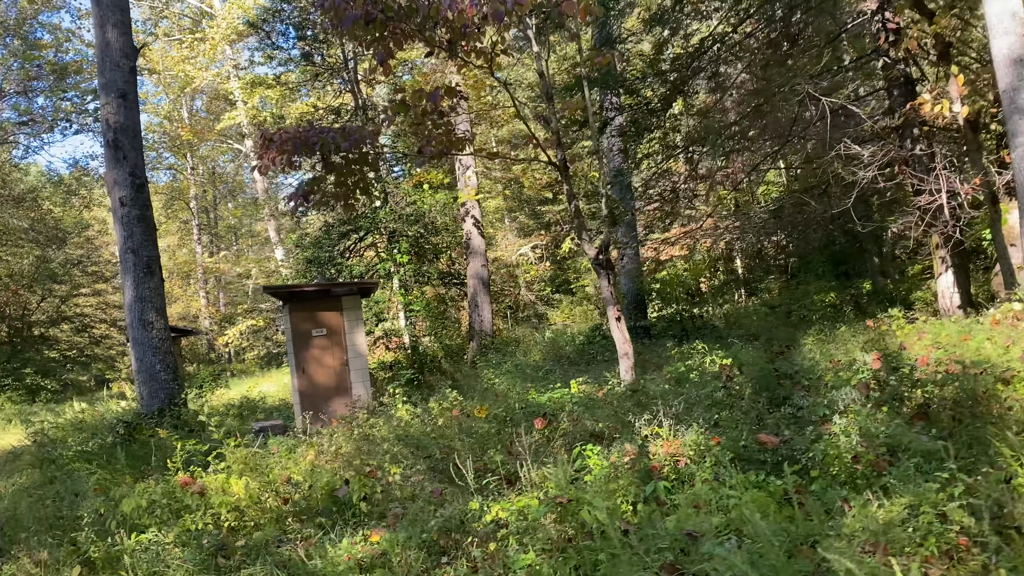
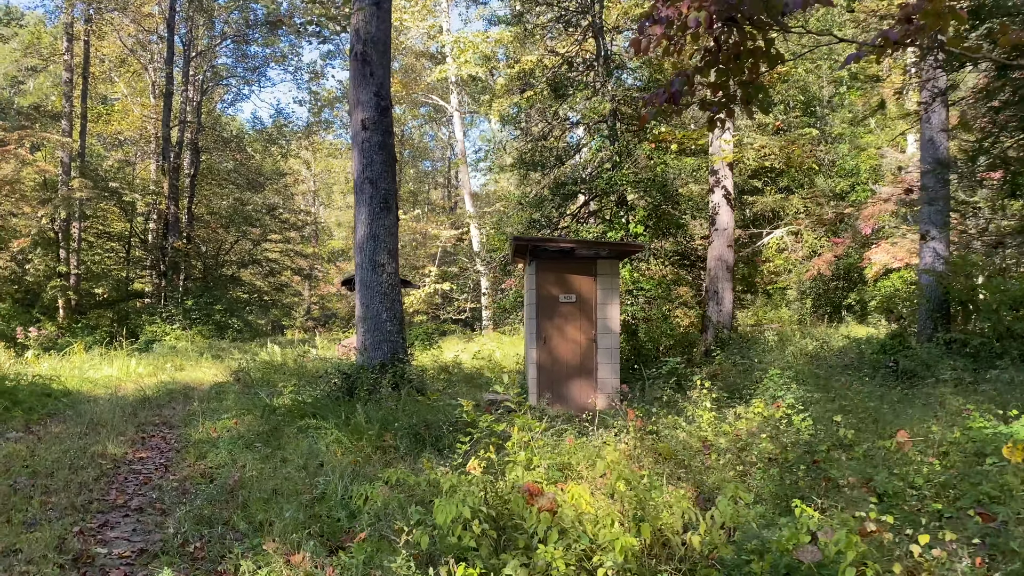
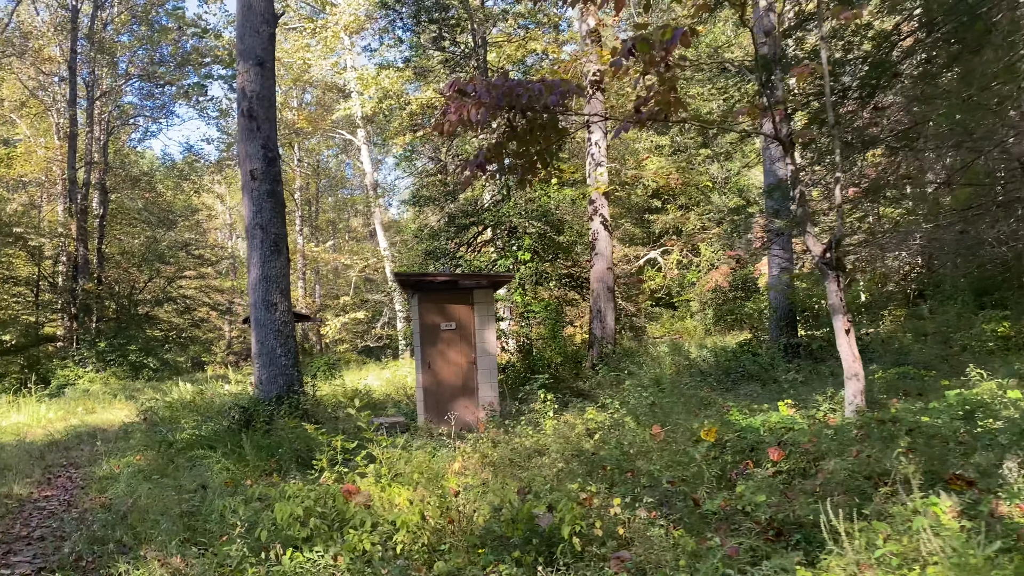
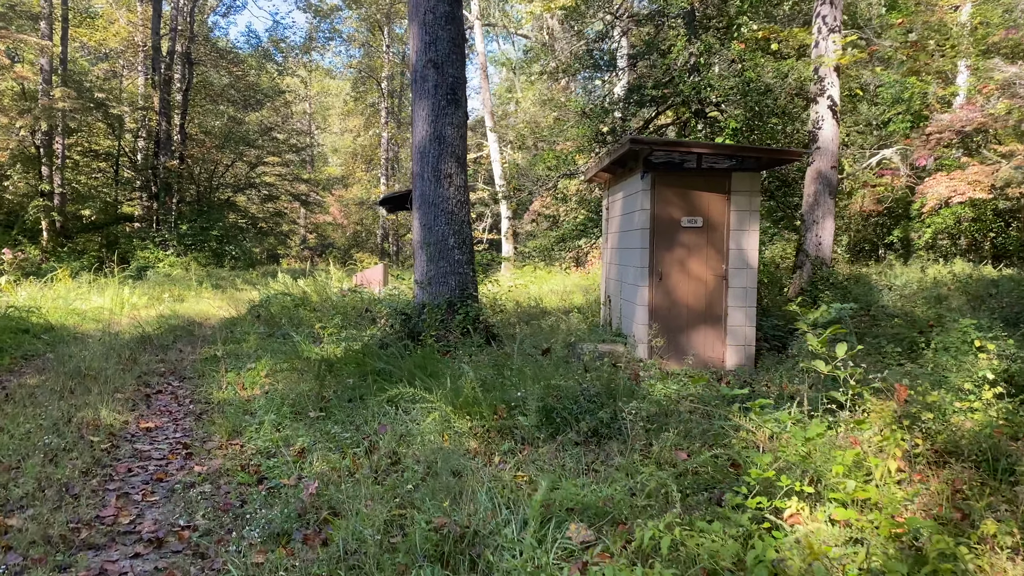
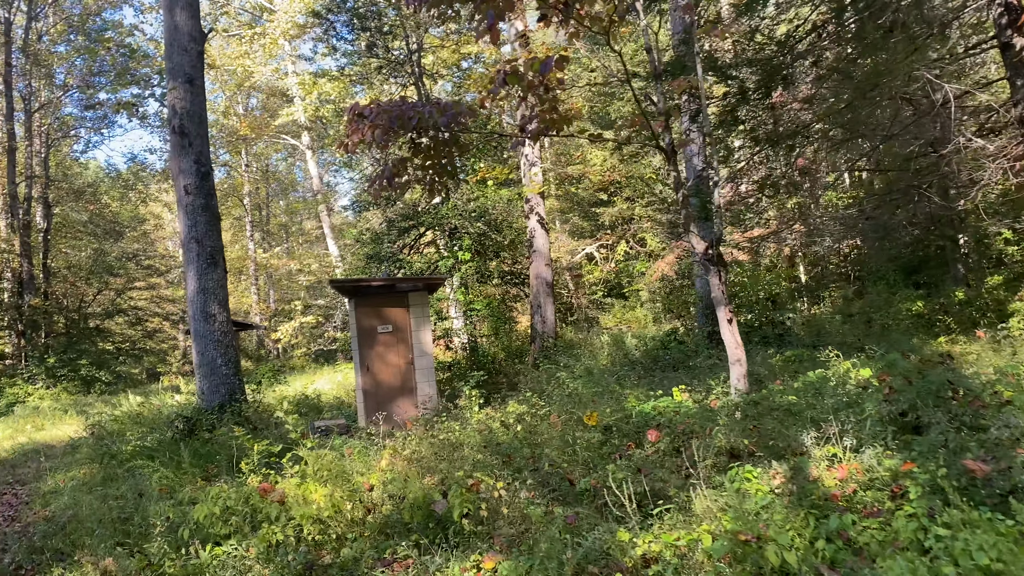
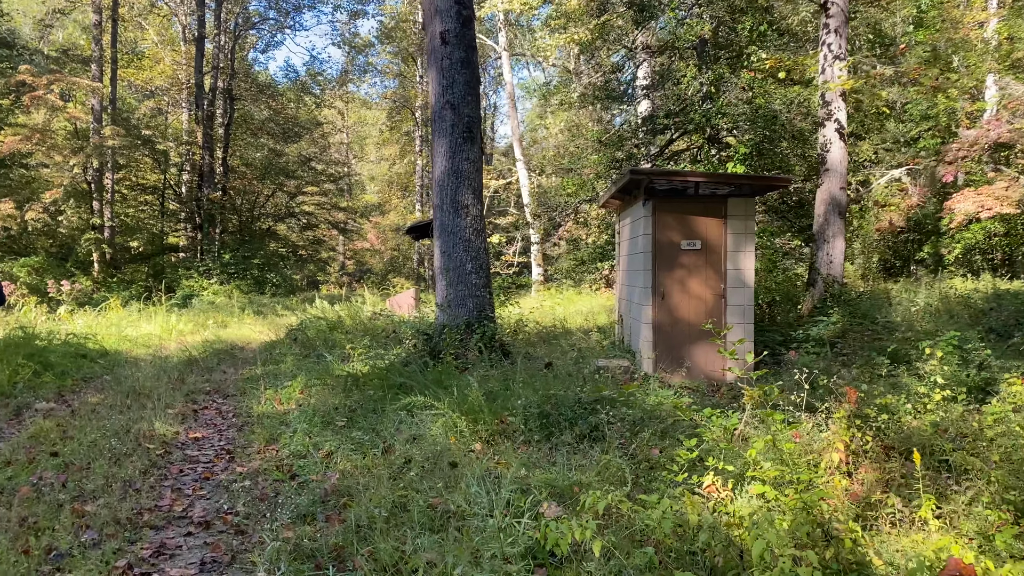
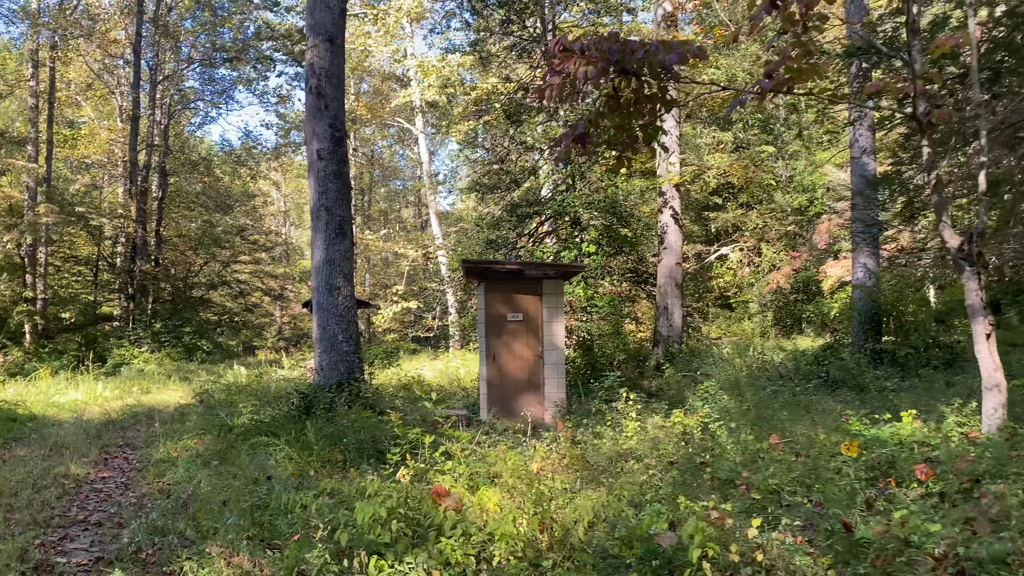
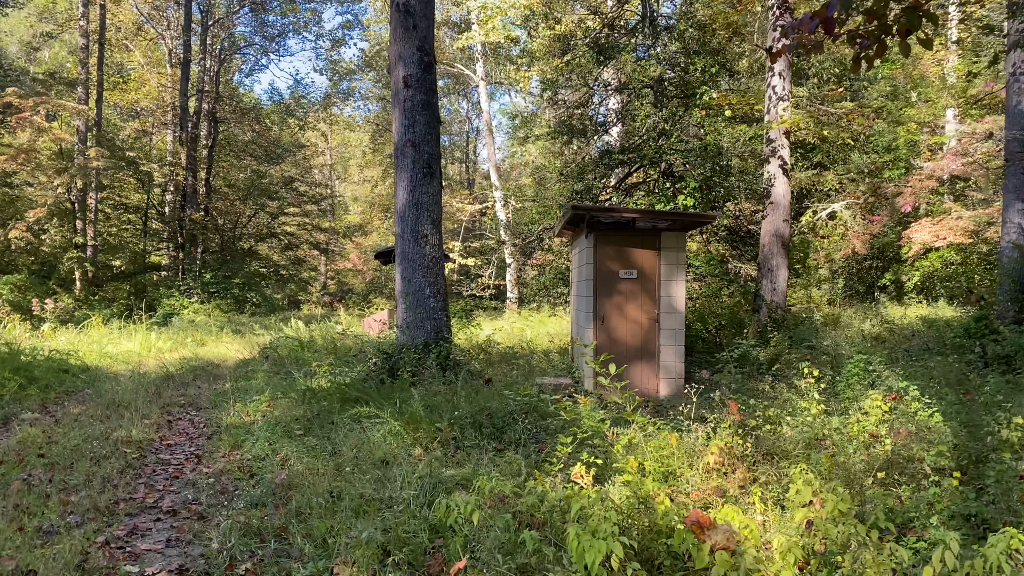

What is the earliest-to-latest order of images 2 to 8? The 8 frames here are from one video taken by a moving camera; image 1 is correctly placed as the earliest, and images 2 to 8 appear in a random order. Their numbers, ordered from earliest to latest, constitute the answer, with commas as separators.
5, 3, 7, 2, 8, 6, 4
